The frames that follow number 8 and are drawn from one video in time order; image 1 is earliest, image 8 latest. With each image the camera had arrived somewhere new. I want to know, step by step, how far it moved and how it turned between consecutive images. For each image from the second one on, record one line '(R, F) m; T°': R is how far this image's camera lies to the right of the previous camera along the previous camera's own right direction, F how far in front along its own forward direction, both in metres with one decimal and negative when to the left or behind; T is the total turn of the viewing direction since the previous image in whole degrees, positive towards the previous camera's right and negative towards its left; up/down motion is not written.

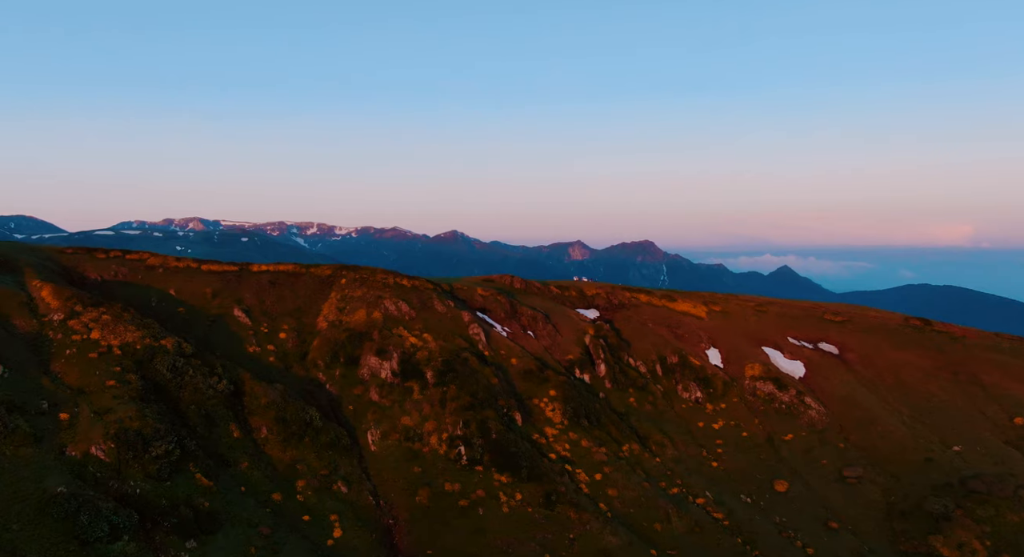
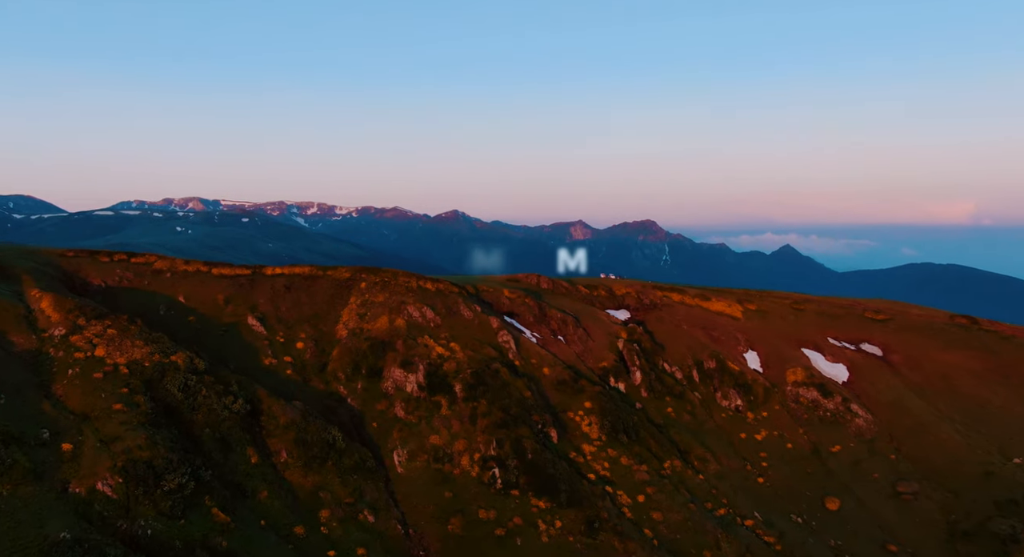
(-2.5, +5.0) m; 0°
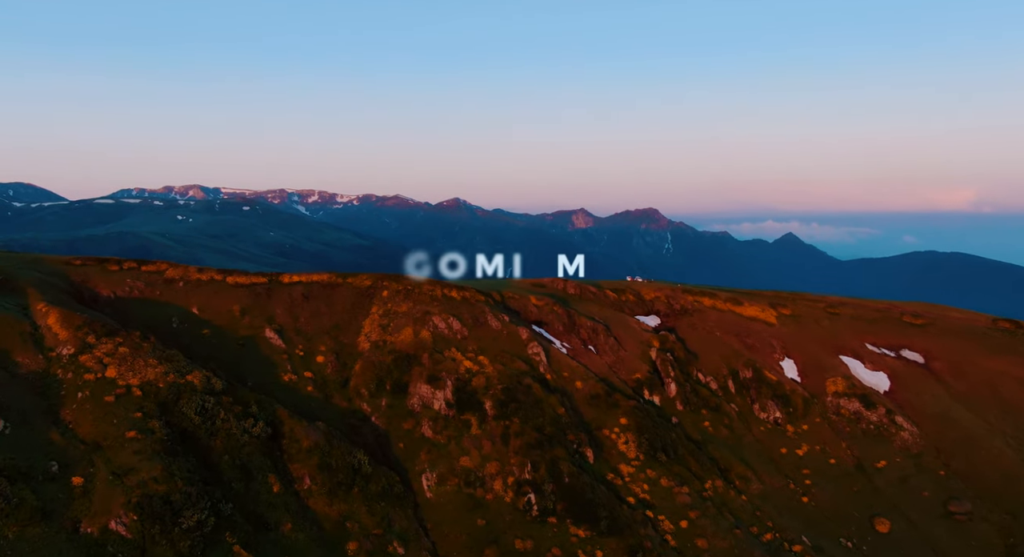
(-2.3, +3.7) m; 0°
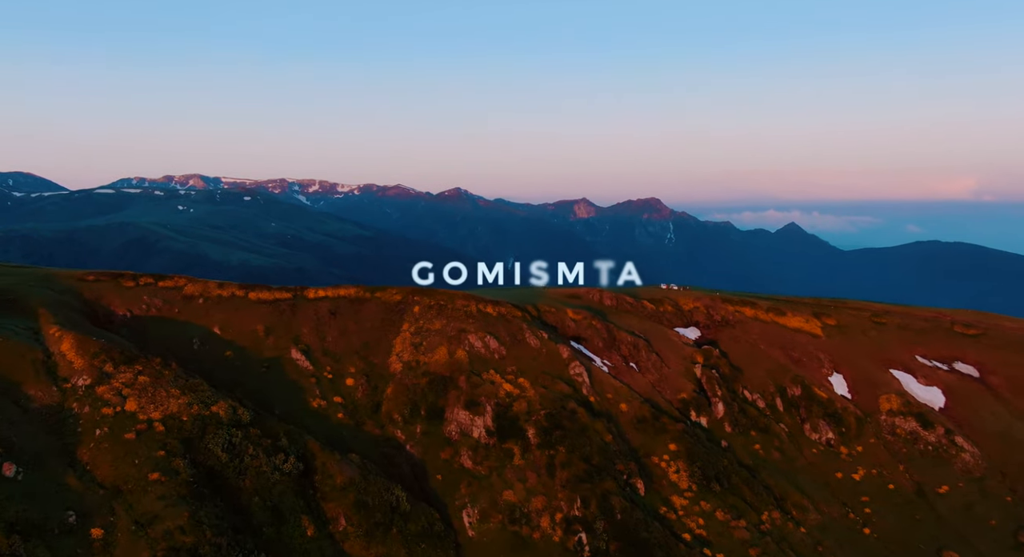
(-2.9, +4.2) m; -1°
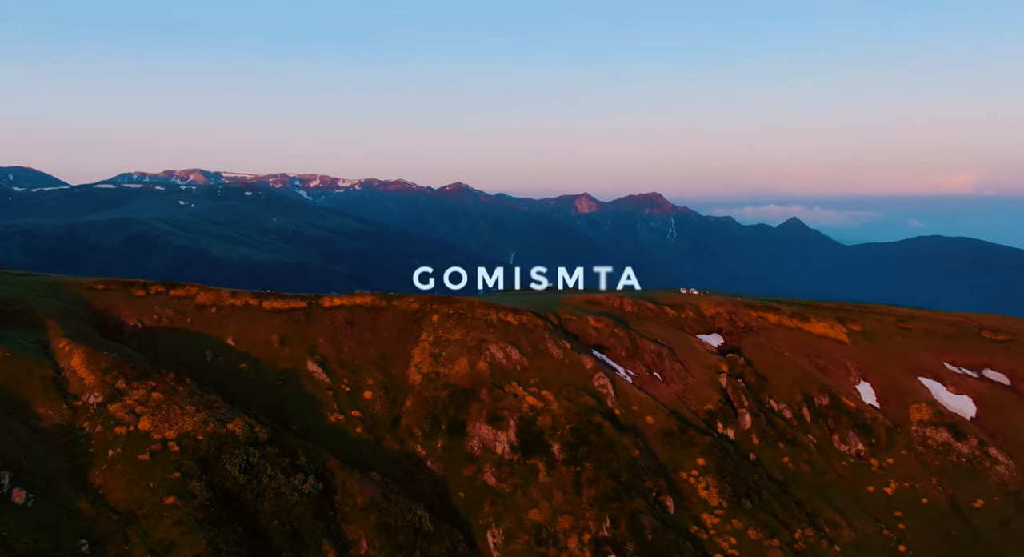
(-1.5, +2.0) m; 0°
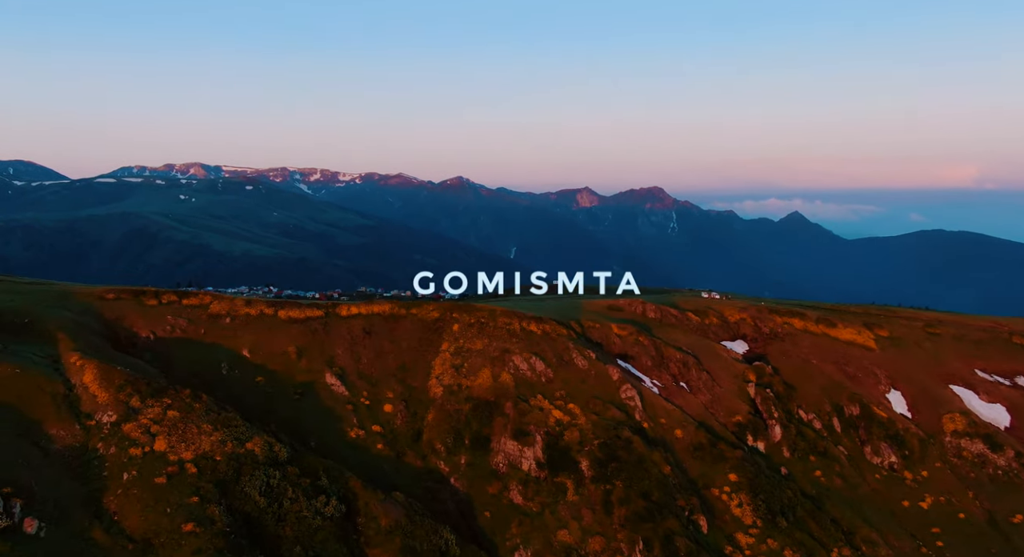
(-1.6, +2.1) m; 0°
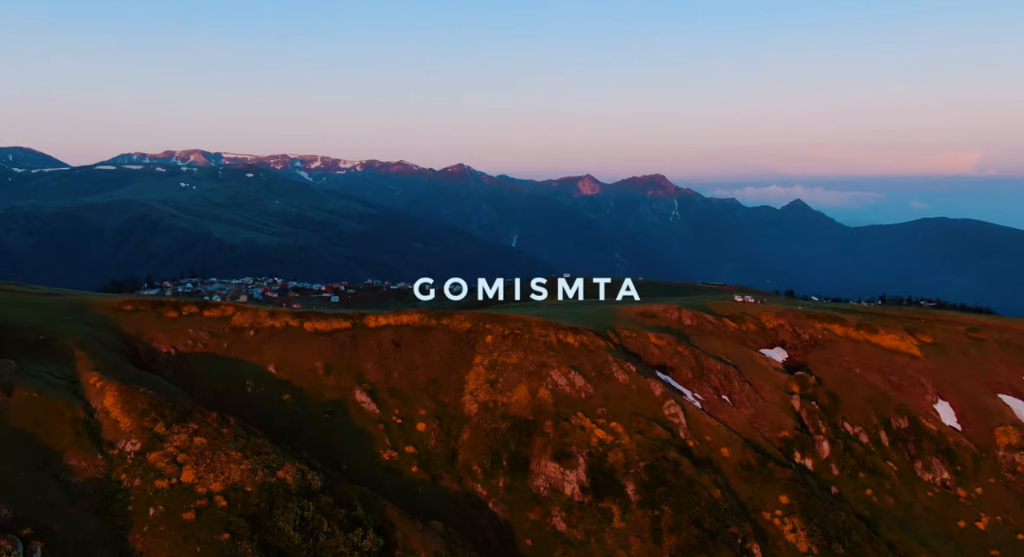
(-2.4, +3.0) m; 0°
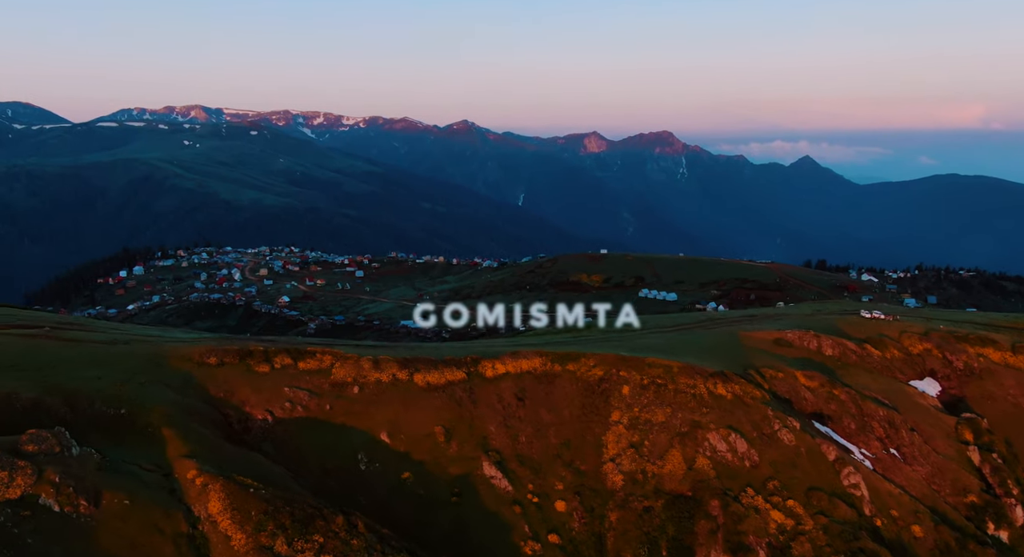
(-8.1, +8.9) m; -2°
